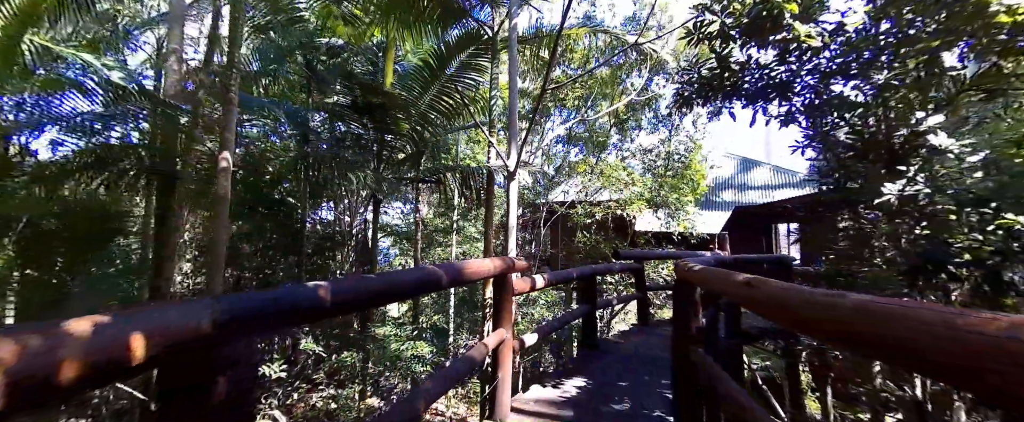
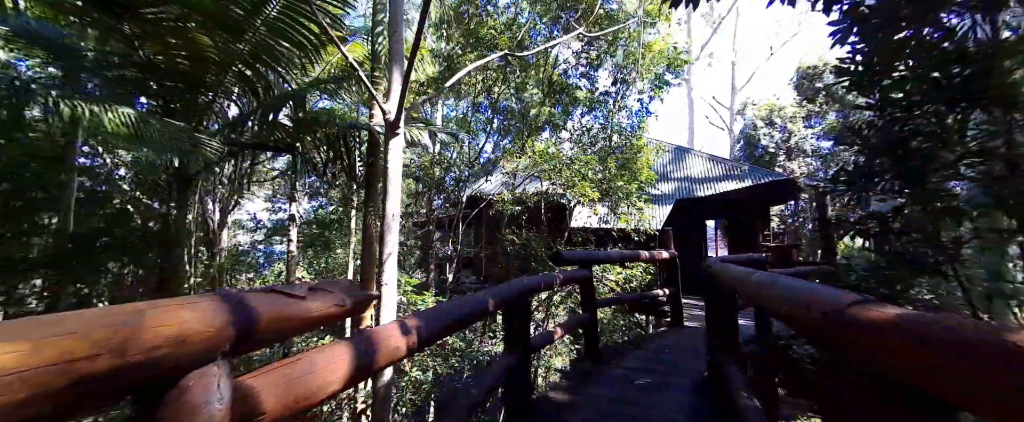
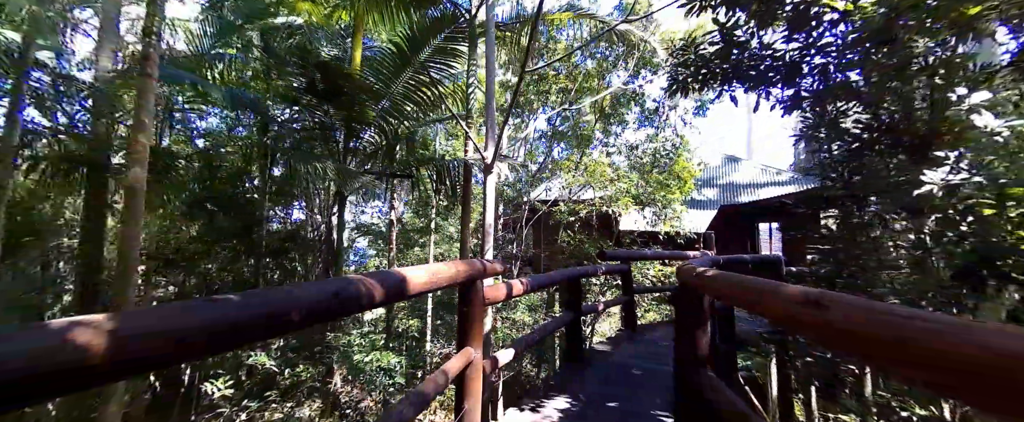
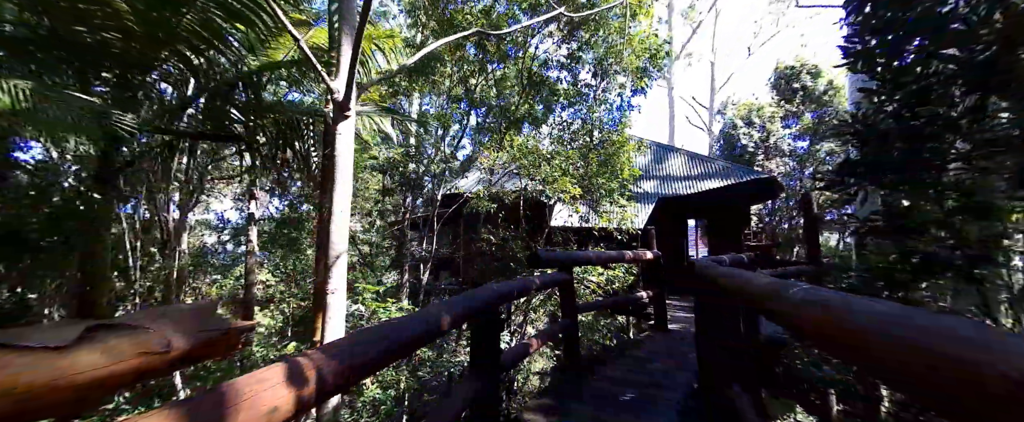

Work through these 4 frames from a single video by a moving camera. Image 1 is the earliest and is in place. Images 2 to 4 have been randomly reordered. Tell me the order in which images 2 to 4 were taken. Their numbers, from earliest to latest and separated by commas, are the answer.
3, 2, 4
